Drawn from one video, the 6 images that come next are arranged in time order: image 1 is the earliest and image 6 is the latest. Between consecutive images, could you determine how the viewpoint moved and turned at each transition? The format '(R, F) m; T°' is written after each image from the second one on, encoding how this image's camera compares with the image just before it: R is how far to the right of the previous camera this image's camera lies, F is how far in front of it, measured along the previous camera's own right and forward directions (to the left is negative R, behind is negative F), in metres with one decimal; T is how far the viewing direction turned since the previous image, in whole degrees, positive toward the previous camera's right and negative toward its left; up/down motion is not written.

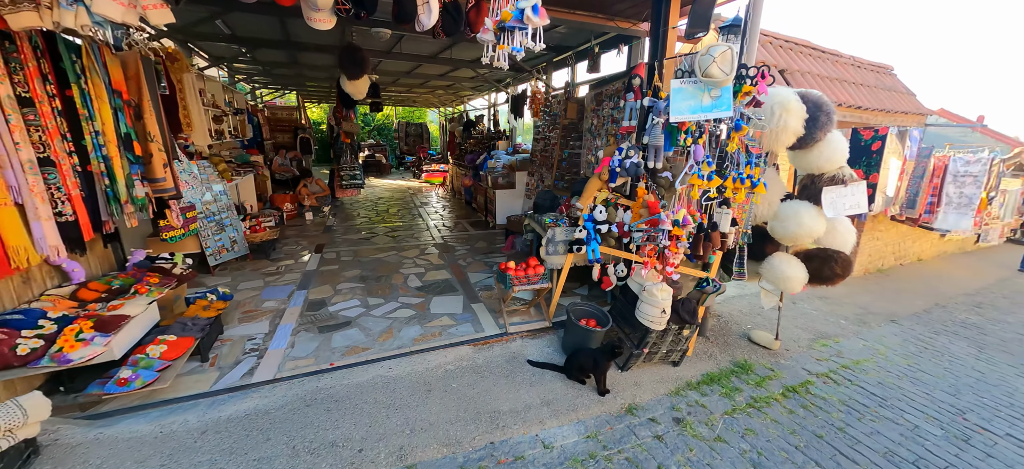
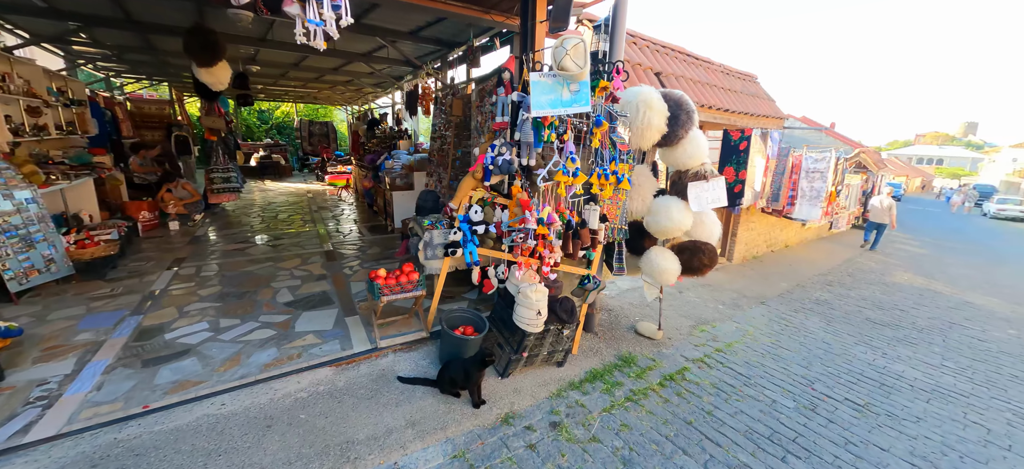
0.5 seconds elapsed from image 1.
(+0.3, +0.2) m; +11°
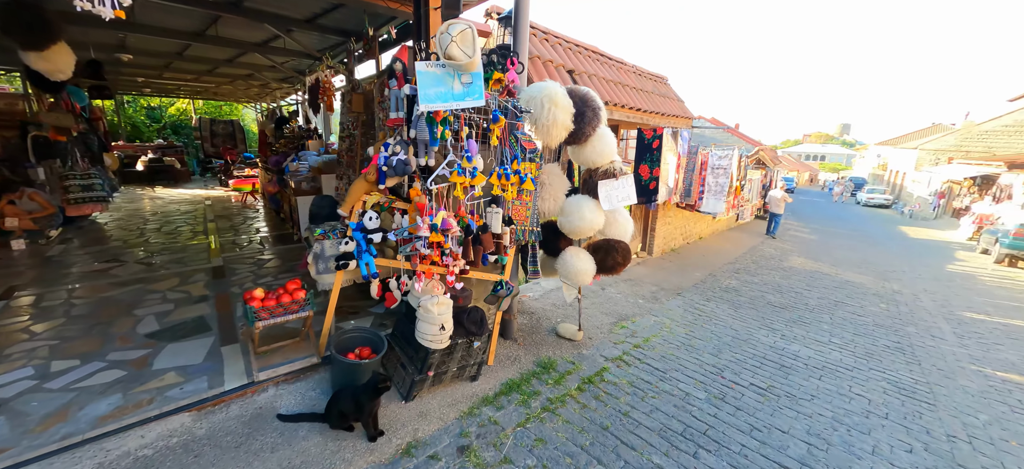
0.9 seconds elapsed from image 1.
(+0.2, +0.2) m; +9°
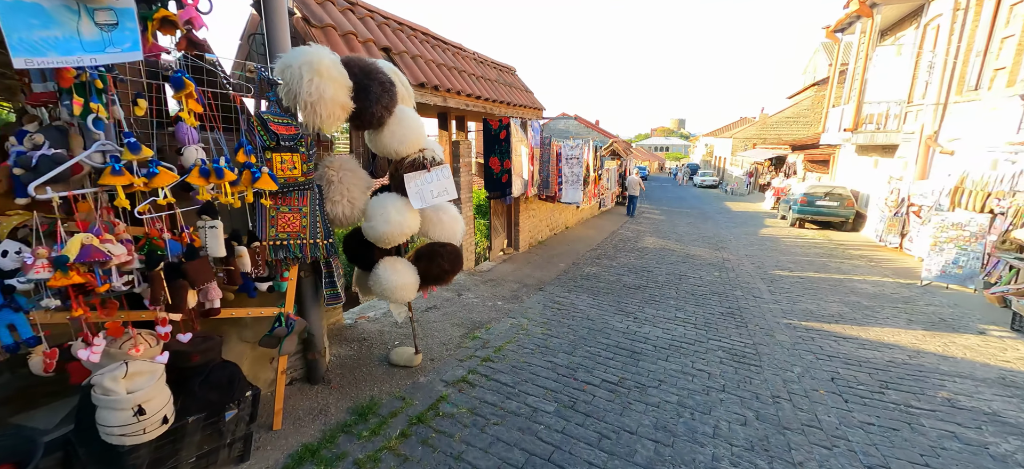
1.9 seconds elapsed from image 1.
(+0.6, +0.6) m; +15°
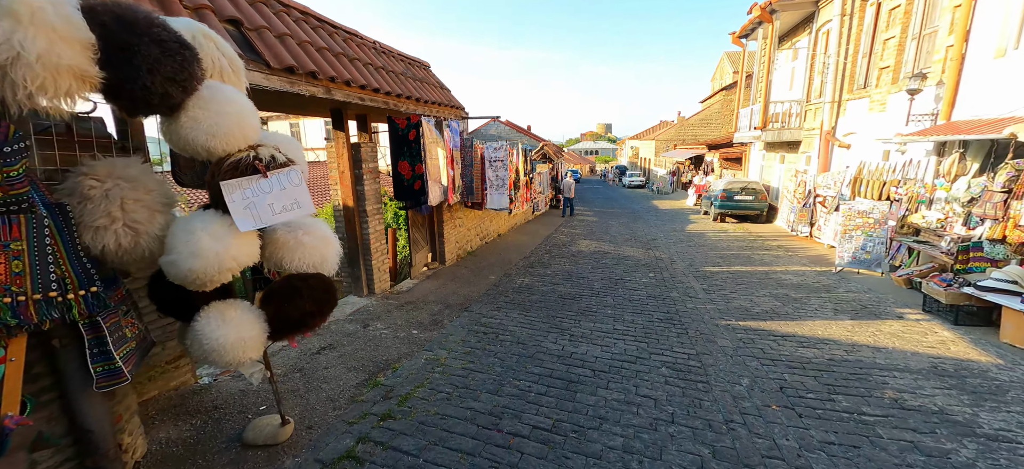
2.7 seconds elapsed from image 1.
(+0.3, +0.7) m; +8°
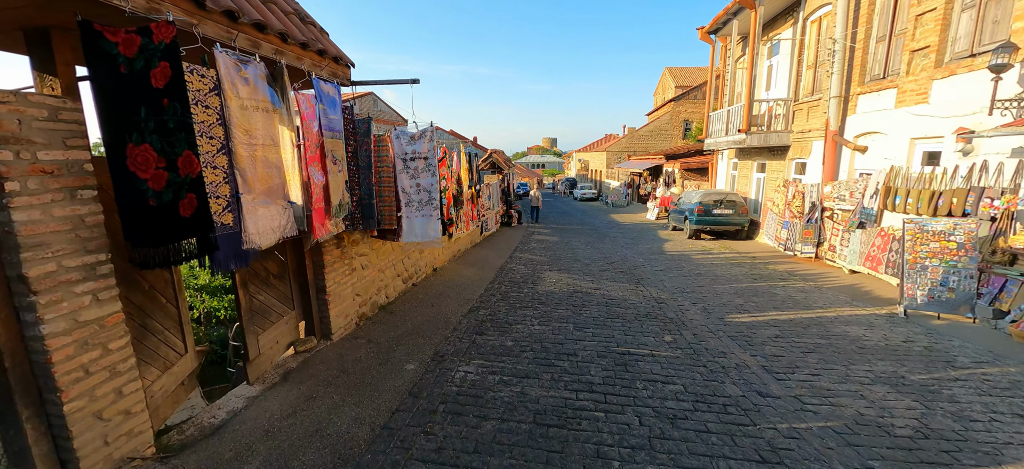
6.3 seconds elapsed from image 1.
(+0.2, +3.3) m; +7°
